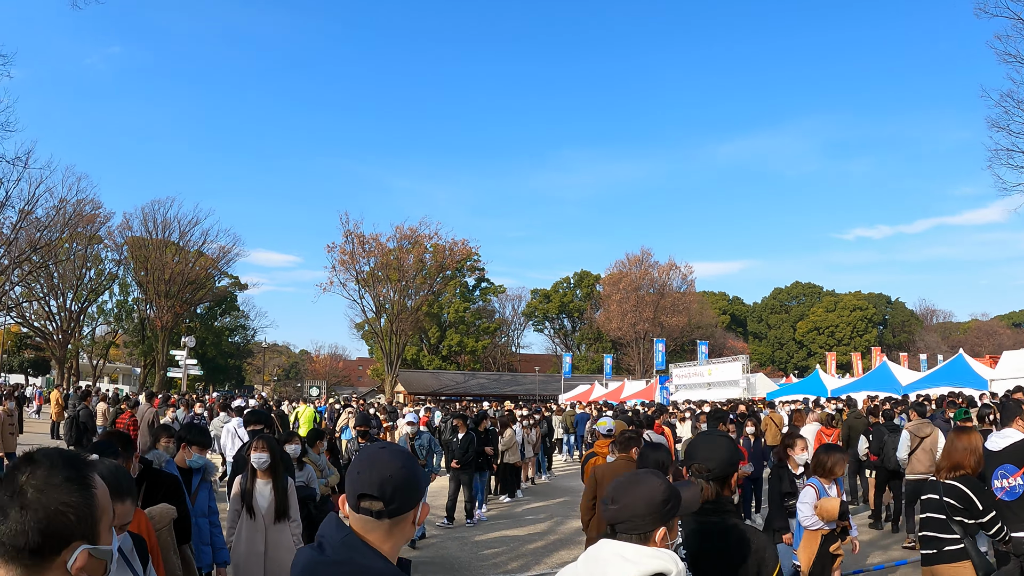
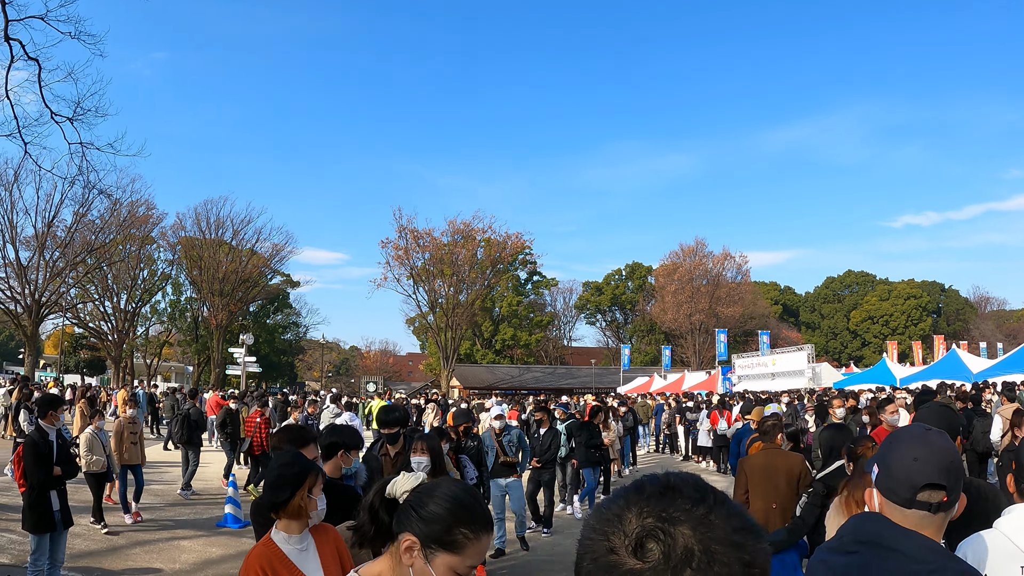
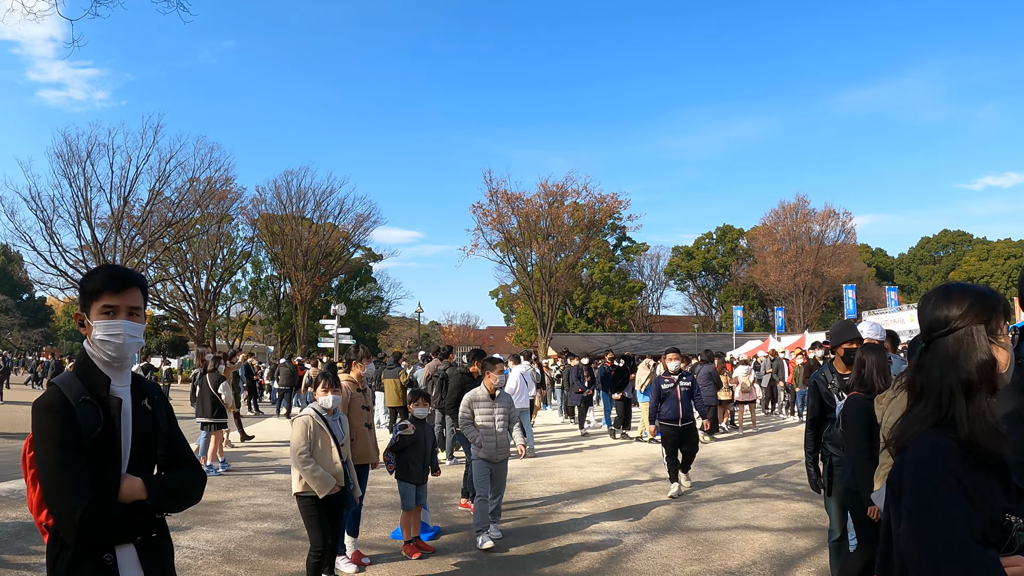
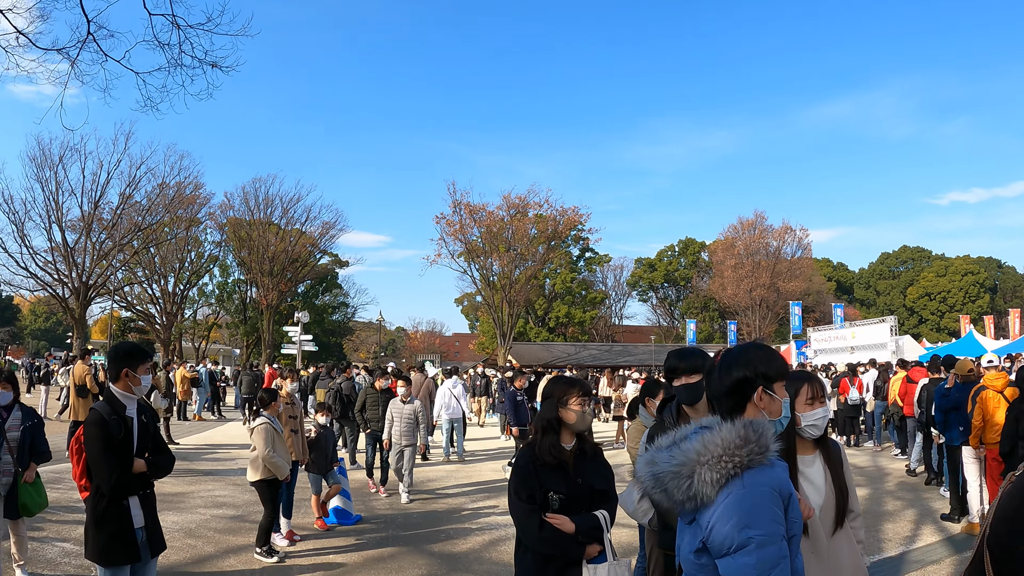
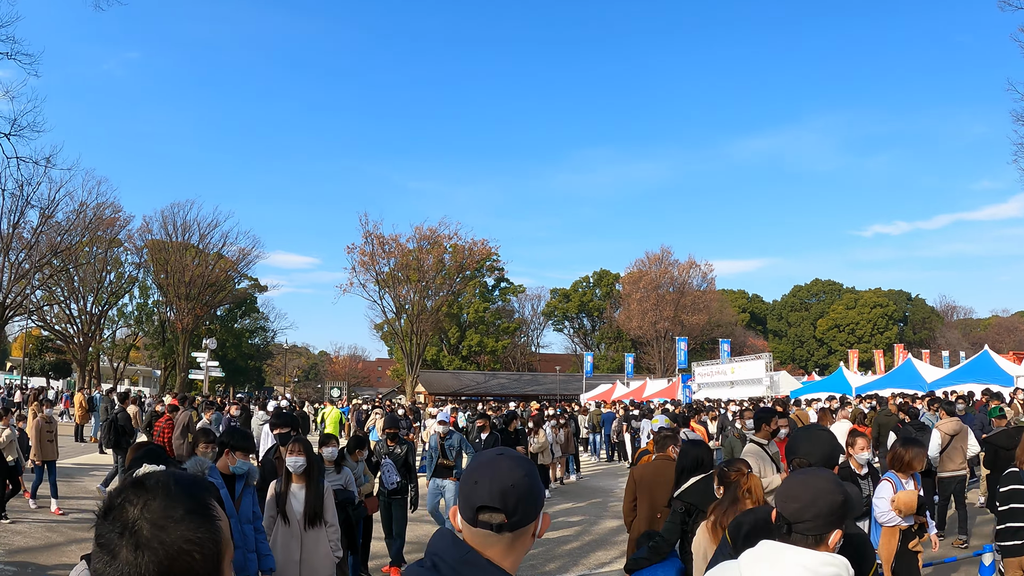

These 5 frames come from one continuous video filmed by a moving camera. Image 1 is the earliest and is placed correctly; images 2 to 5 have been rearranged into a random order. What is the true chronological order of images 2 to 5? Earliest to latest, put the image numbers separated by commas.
5, 2, 4, 3
